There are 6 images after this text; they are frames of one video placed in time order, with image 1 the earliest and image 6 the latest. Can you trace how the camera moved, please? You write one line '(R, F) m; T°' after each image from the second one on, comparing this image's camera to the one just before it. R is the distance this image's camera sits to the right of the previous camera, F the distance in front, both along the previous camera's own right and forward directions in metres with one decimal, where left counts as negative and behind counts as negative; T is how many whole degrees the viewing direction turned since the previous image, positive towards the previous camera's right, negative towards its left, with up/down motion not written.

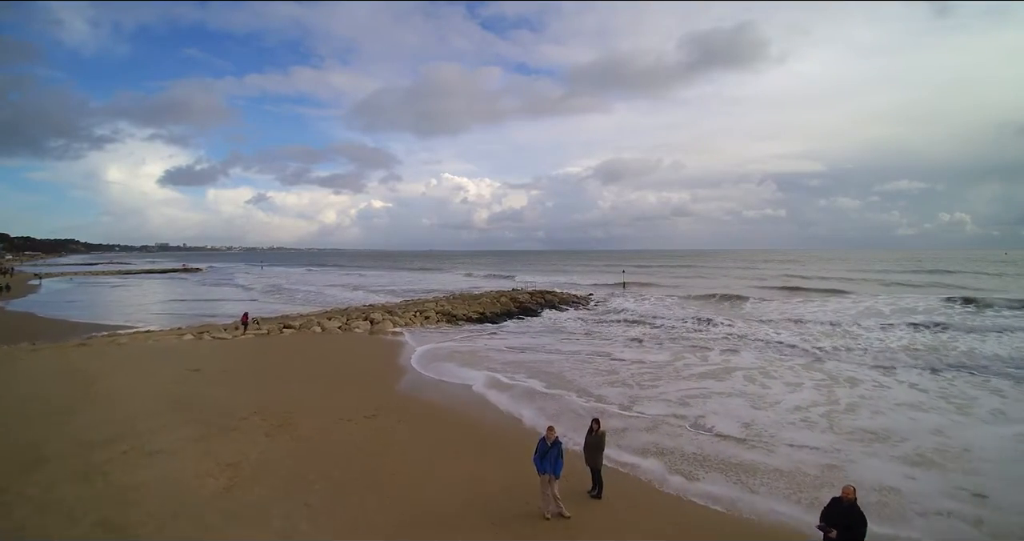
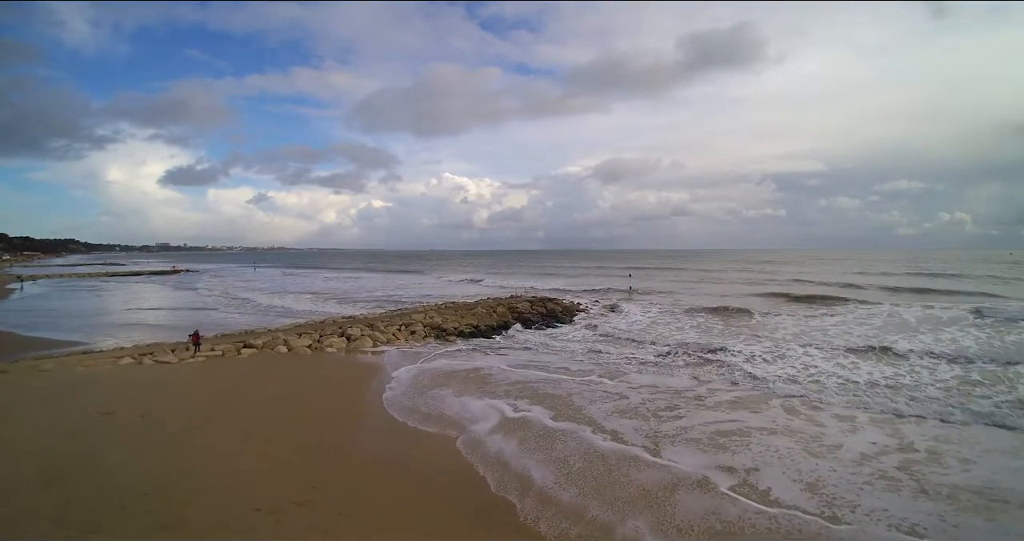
(0.0, +2.1) m; 0°
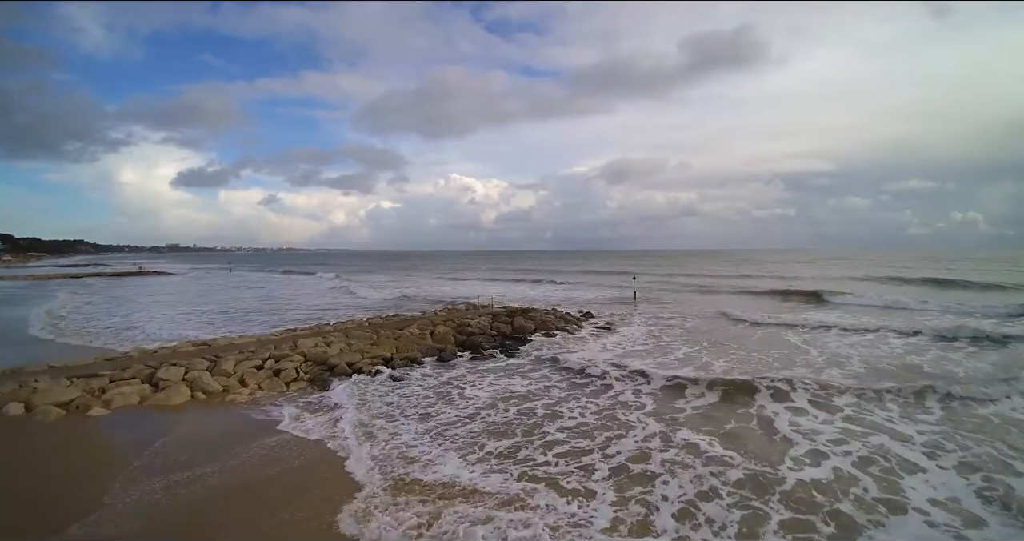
(+1.5, +5.3) m; -1°
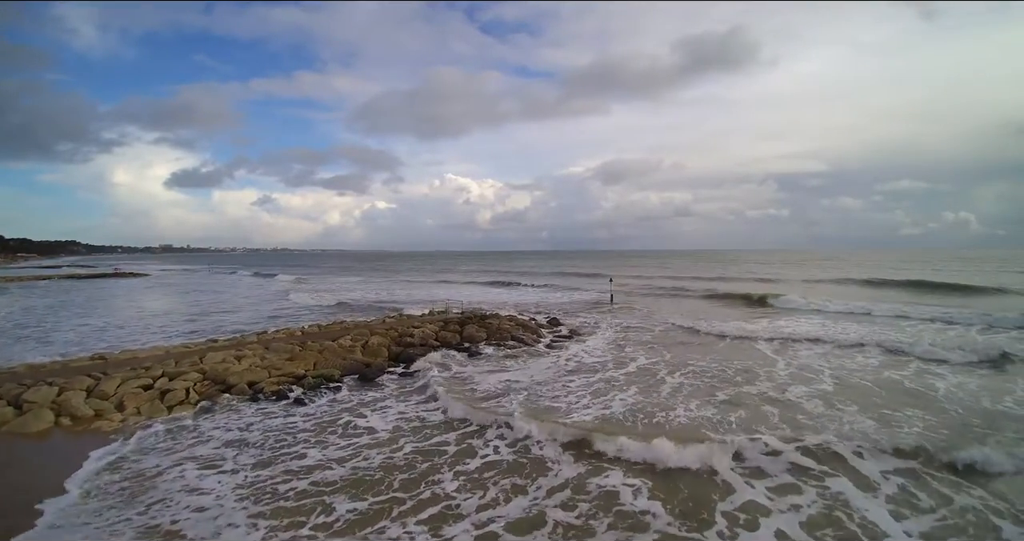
(+1.2, +1.0) m; +1°
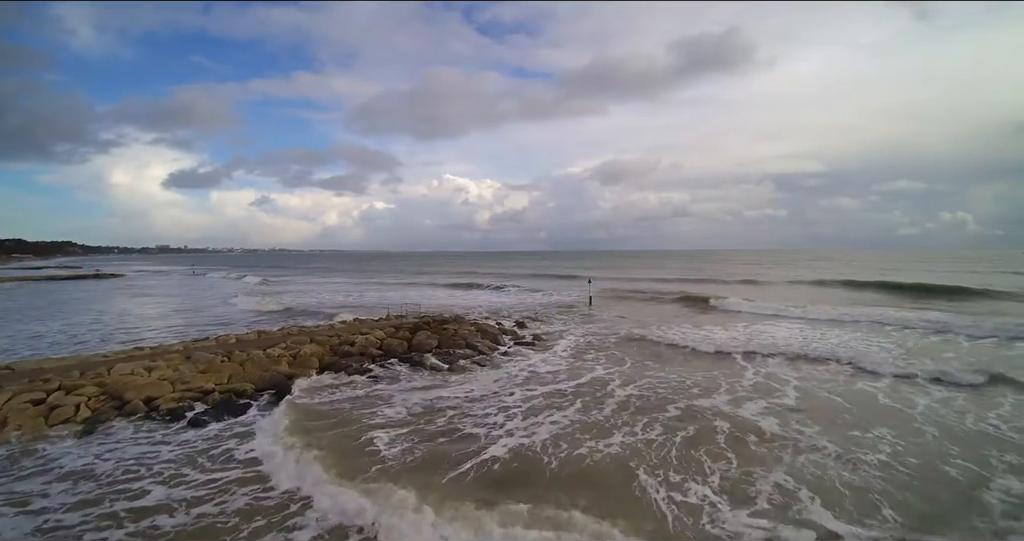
(+1.1, +0.8) m; 0°
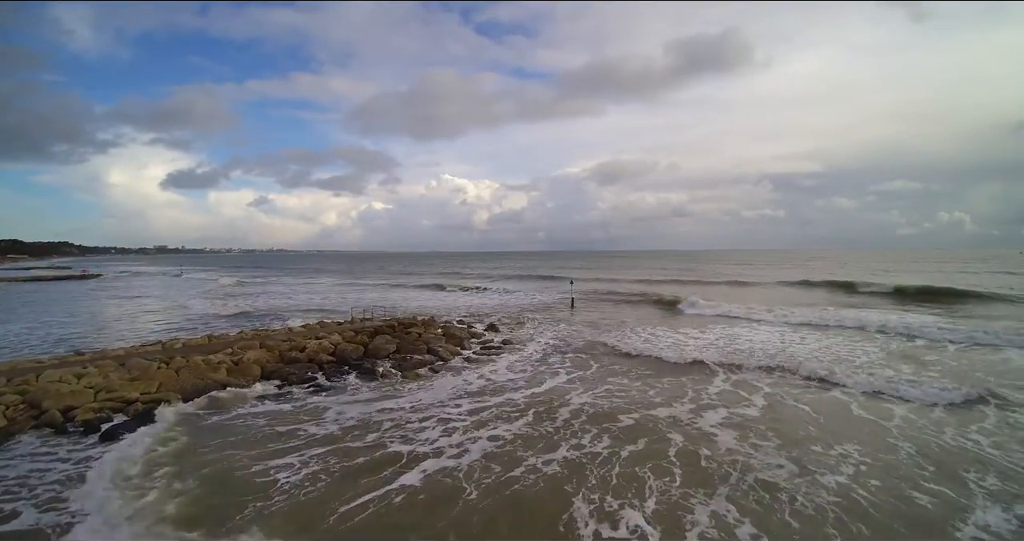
(+0.8, +0.5) m; 0°
